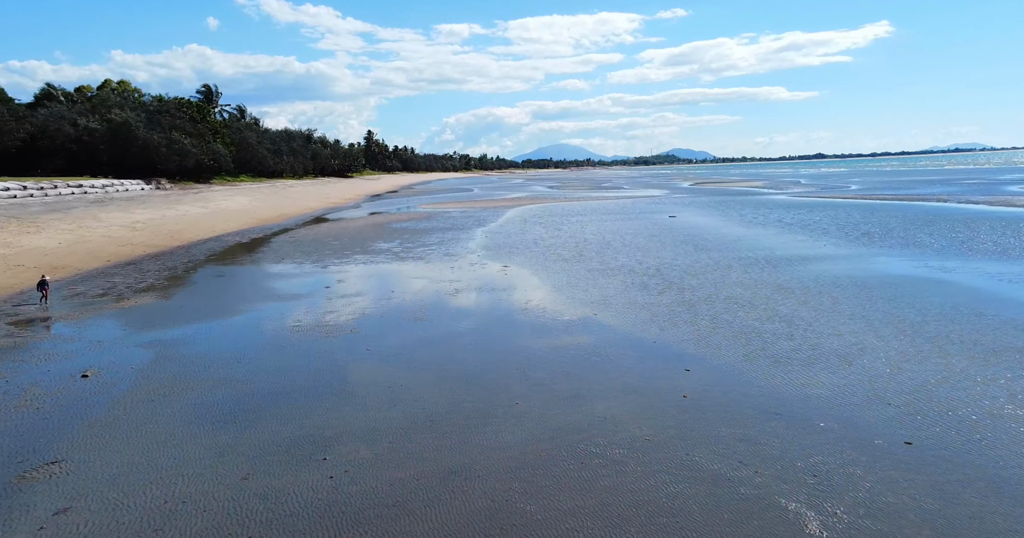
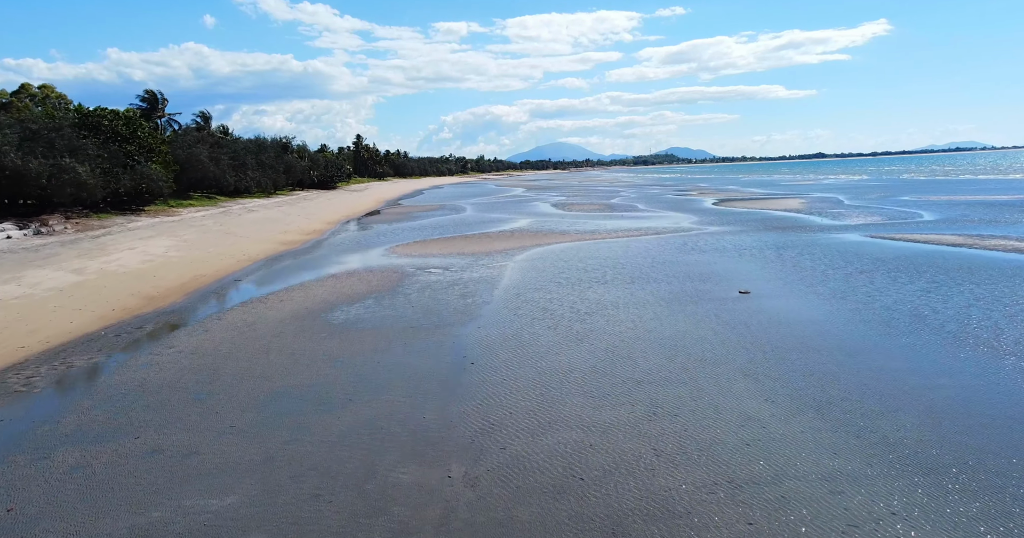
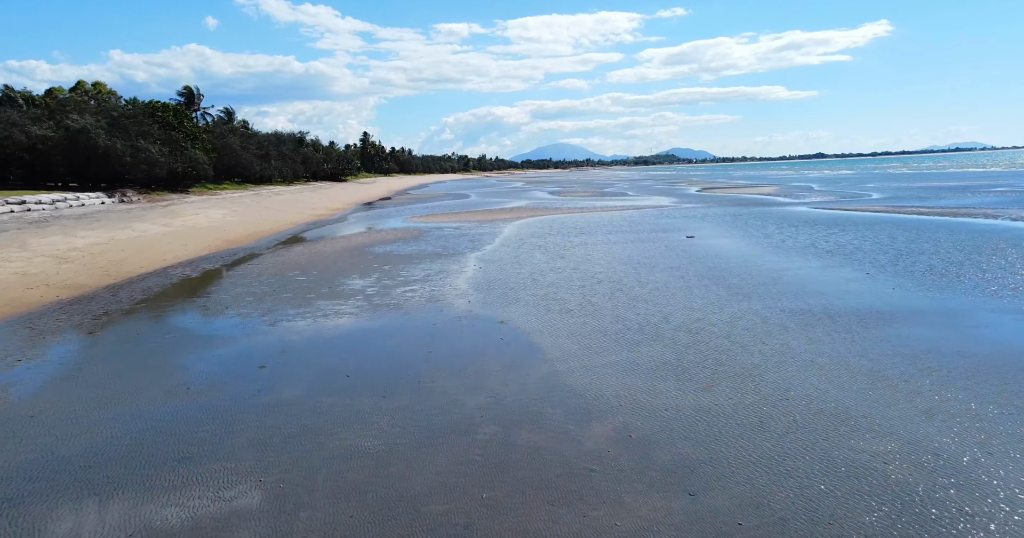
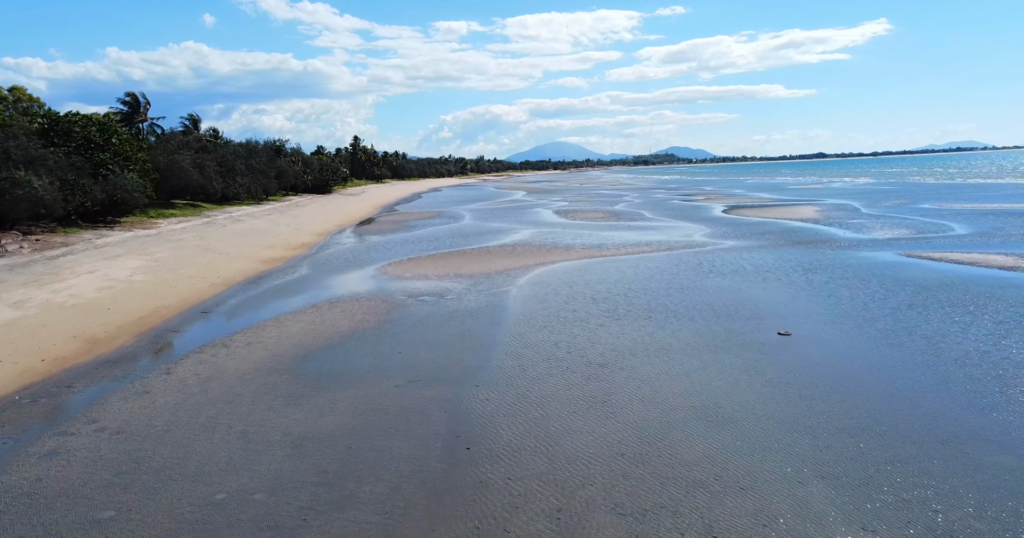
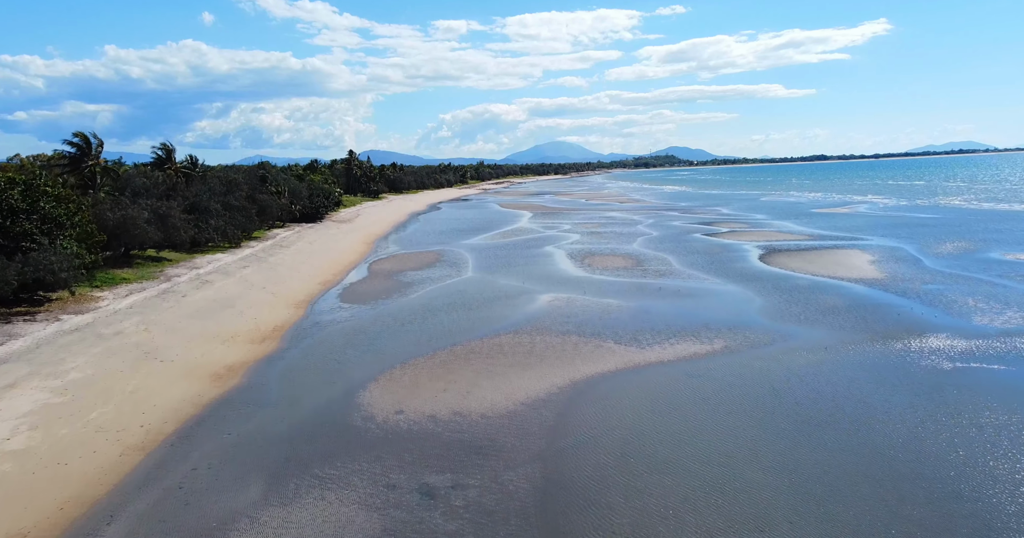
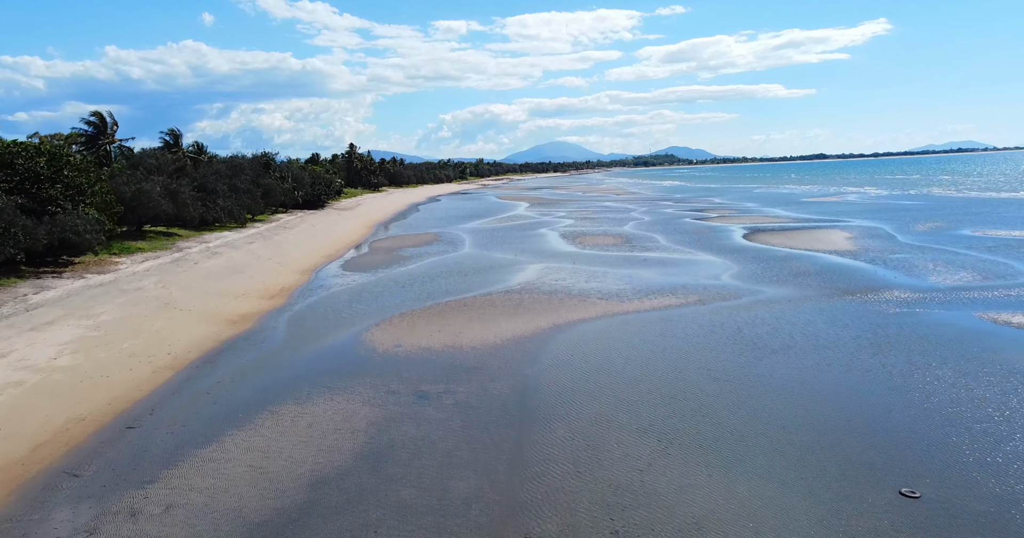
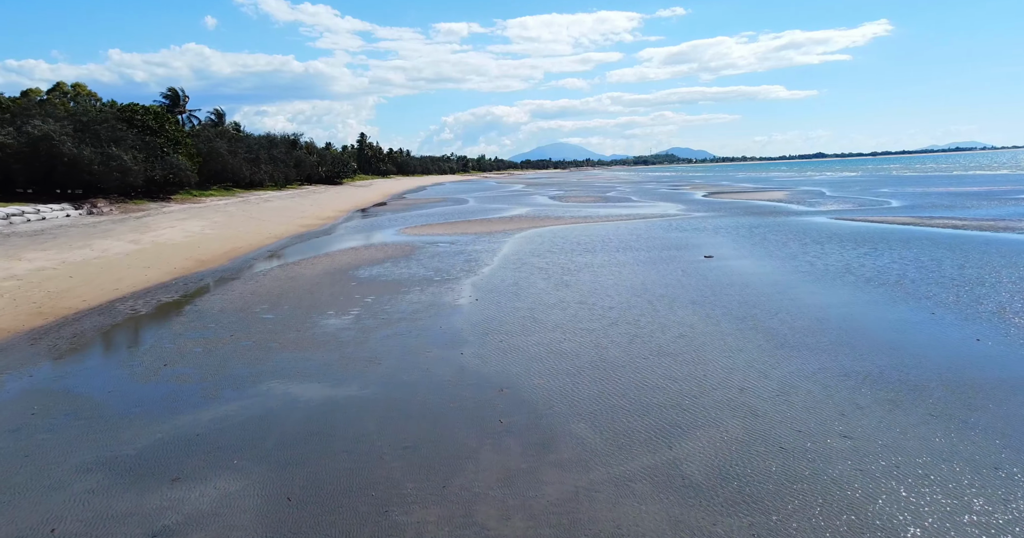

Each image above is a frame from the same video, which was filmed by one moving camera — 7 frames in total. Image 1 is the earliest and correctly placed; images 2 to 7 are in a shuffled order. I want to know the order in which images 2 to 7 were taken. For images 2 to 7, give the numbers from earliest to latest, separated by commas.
3, 7, 2, 4, 6, 5
